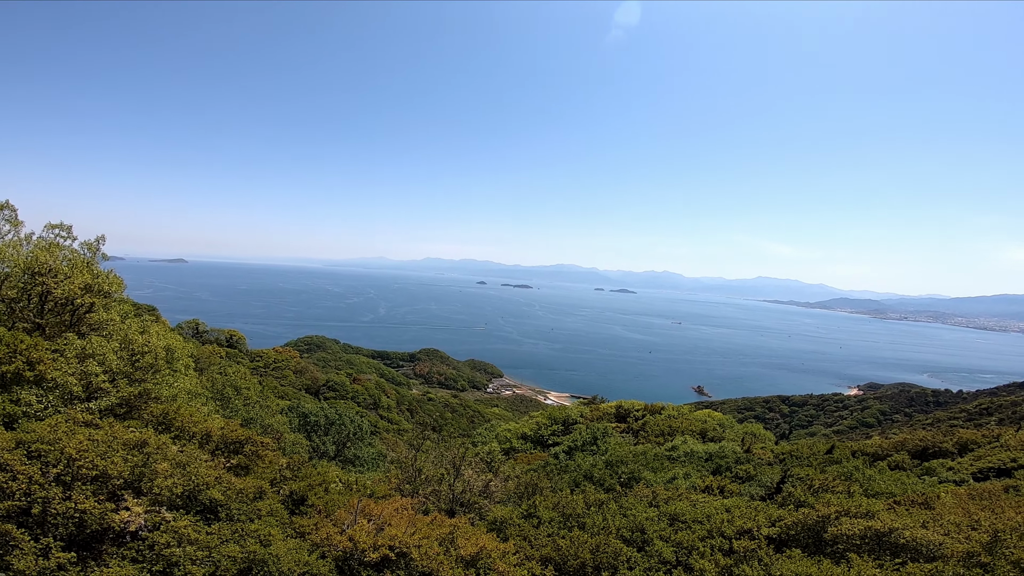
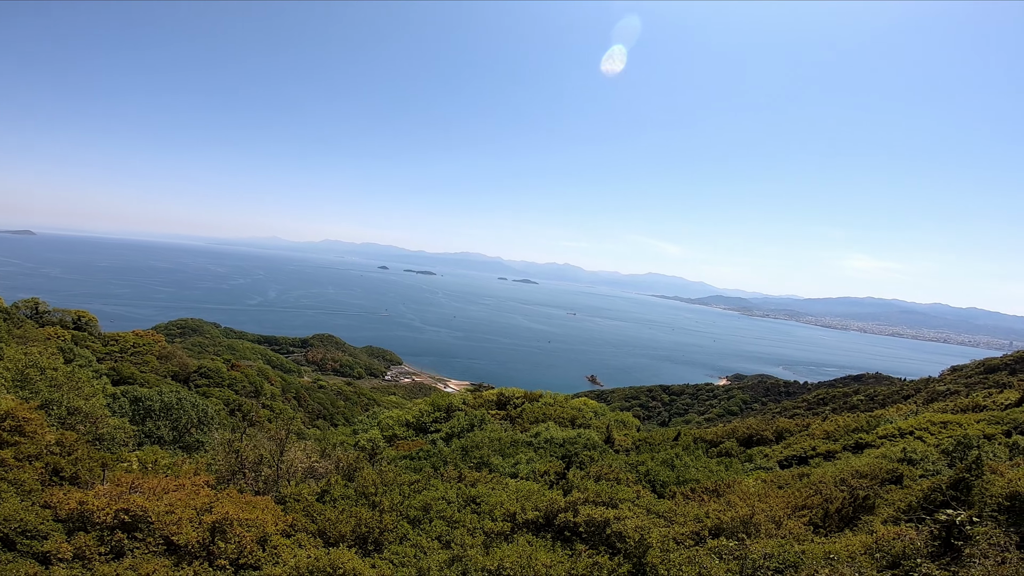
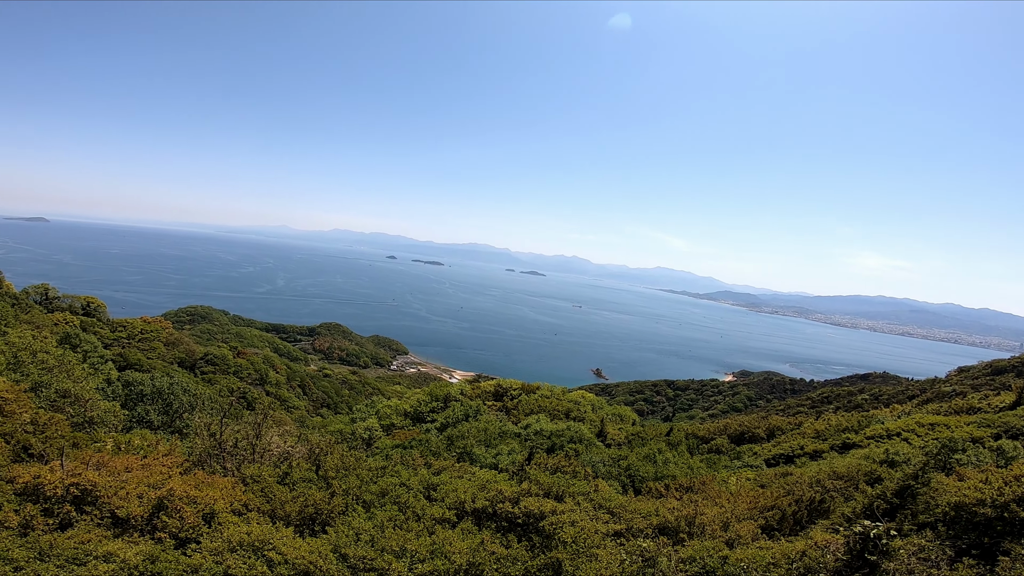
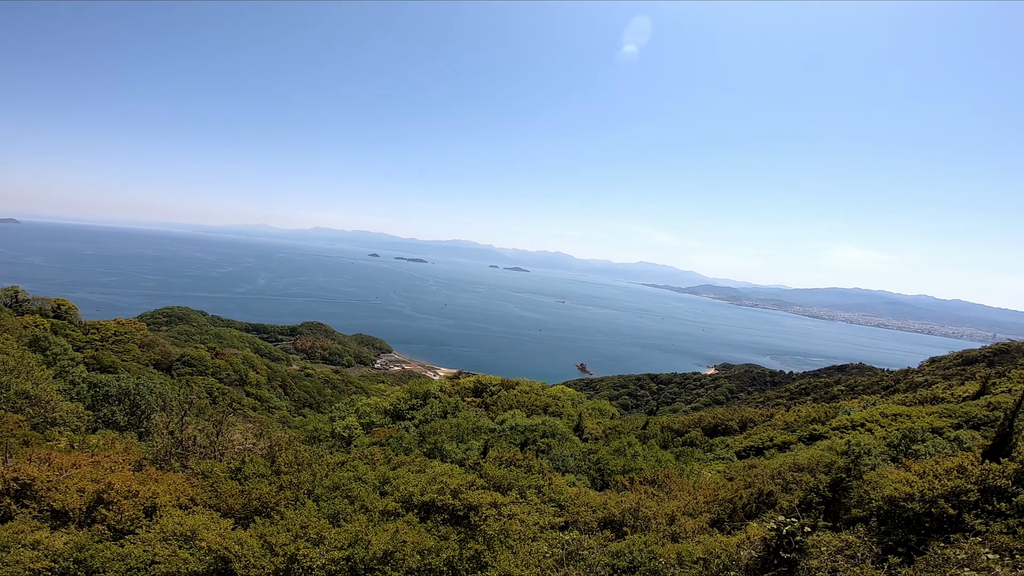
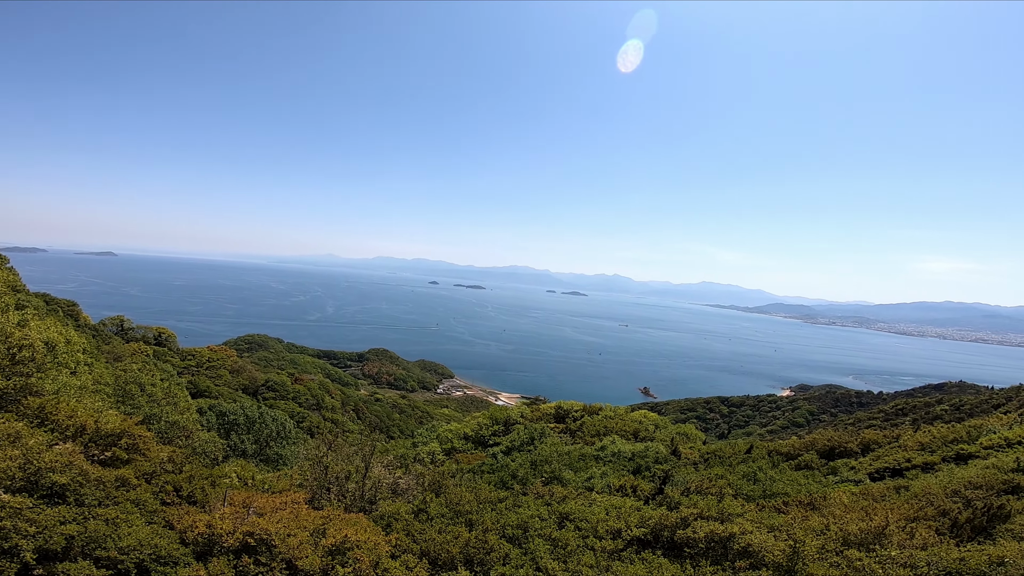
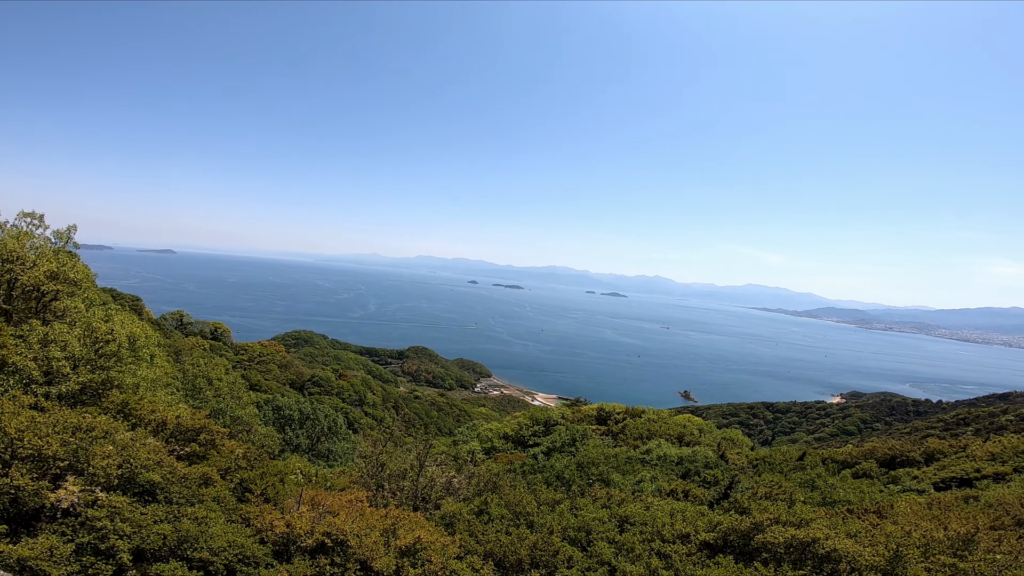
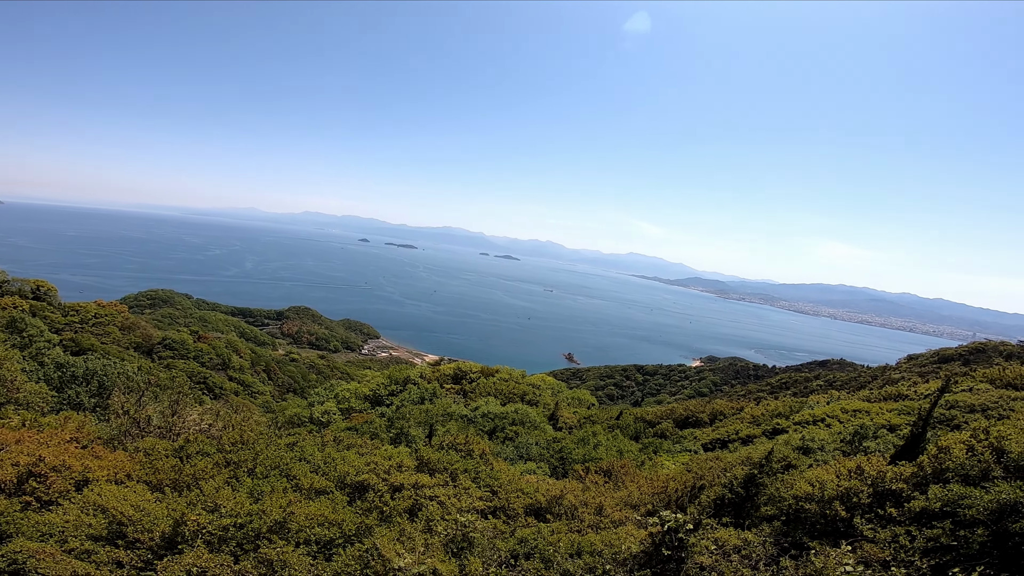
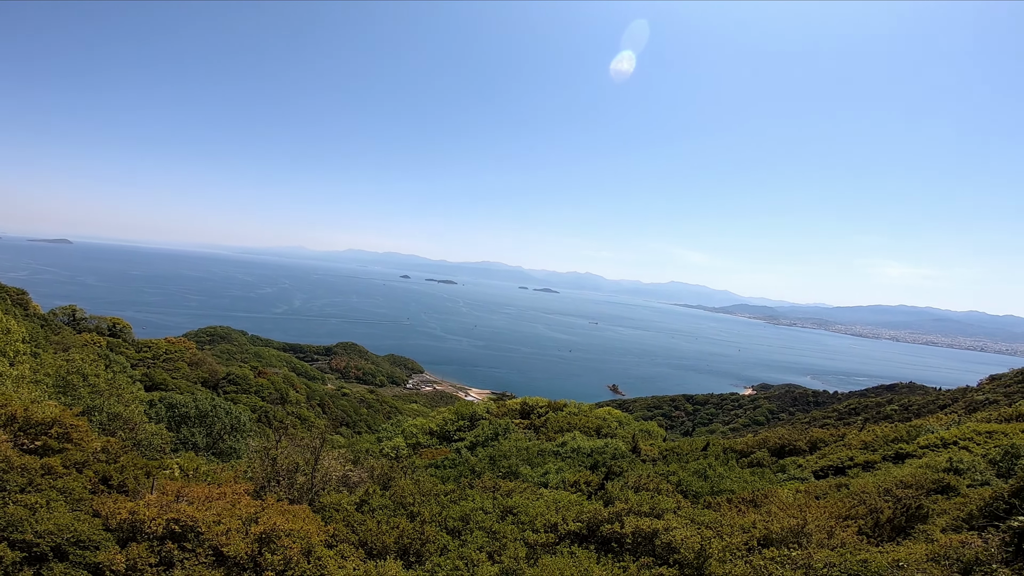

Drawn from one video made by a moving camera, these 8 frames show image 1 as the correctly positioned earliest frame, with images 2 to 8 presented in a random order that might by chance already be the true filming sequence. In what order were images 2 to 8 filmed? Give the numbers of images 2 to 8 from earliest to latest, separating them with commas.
6, 5, 8, 2, 3, 4, 7
